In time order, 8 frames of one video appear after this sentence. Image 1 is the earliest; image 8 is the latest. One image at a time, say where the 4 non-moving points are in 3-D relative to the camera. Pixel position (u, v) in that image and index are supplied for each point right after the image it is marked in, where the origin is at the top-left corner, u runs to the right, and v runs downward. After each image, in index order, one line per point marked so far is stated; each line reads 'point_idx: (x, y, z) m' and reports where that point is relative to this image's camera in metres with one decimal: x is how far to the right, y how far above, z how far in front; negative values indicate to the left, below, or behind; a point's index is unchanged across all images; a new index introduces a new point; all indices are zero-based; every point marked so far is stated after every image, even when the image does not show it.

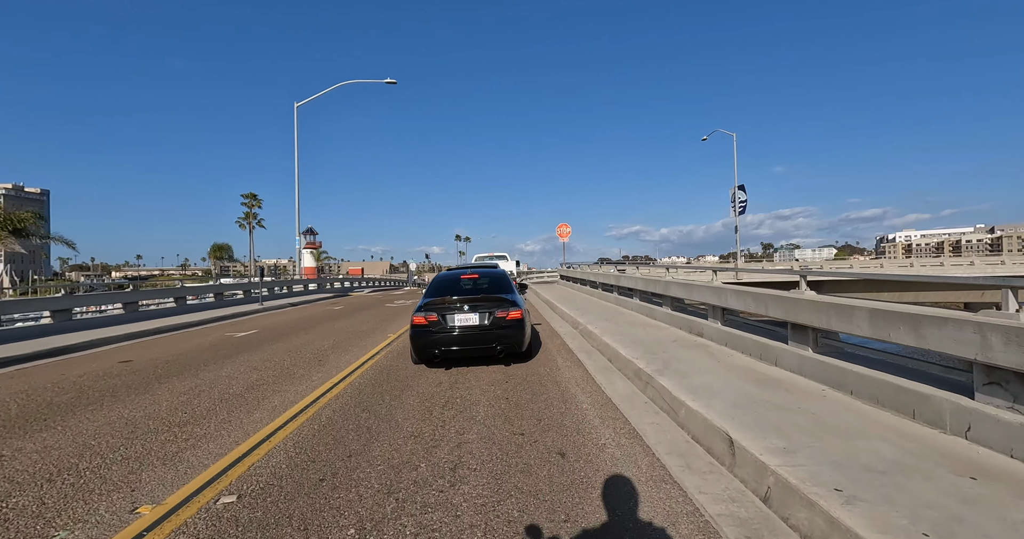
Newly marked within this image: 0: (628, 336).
0: (+2.1, -1.2, +7.9) m
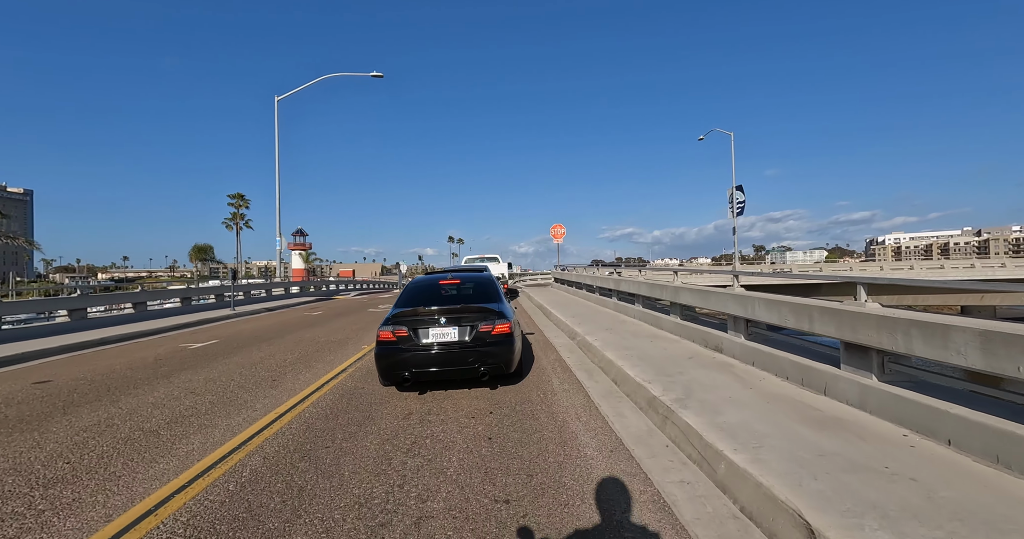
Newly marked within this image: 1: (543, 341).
0: (+1.9, -1.3, +6.8) m
1: (+0.6, -1.5, +9.3) m
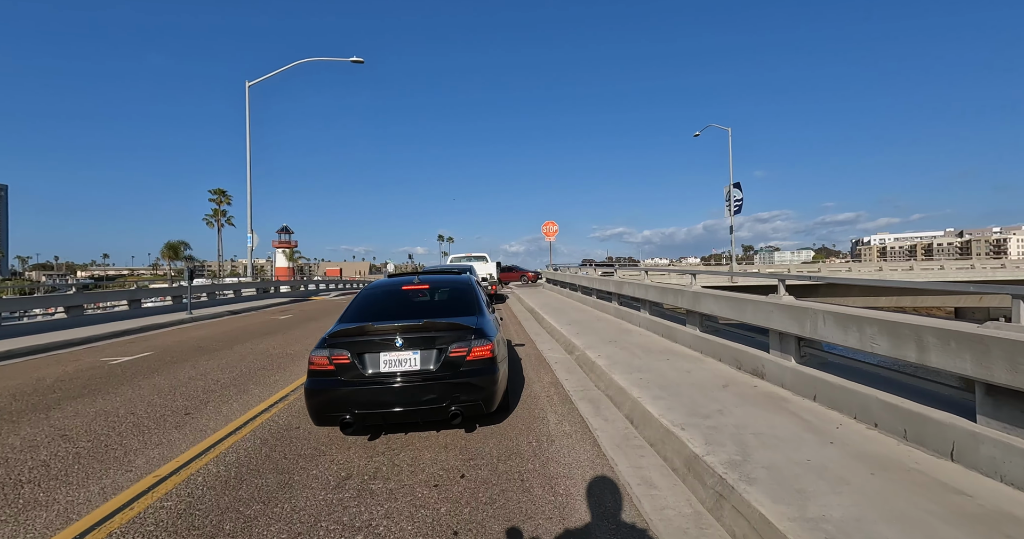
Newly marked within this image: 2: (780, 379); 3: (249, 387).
0: (+1.7, -1.3, +5.4) m
1: (+0.4, -1.5, +7.8) m
2: (+2.8, -1.2, +4.8) m
3: (-3.8, -1.7, +6.4) m
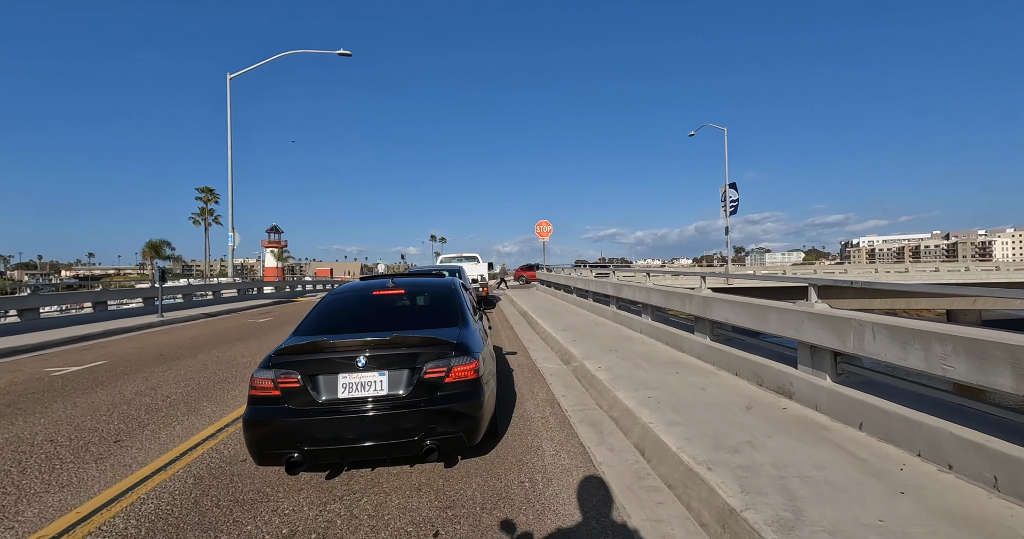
0: (+1.6, -1.3, +4.7) m
1: (+0.2, -1.6, +7.1) m
2: (+2.7, -1.2, +4.1) m
3: (-3.9, -1.7, +5.6) m
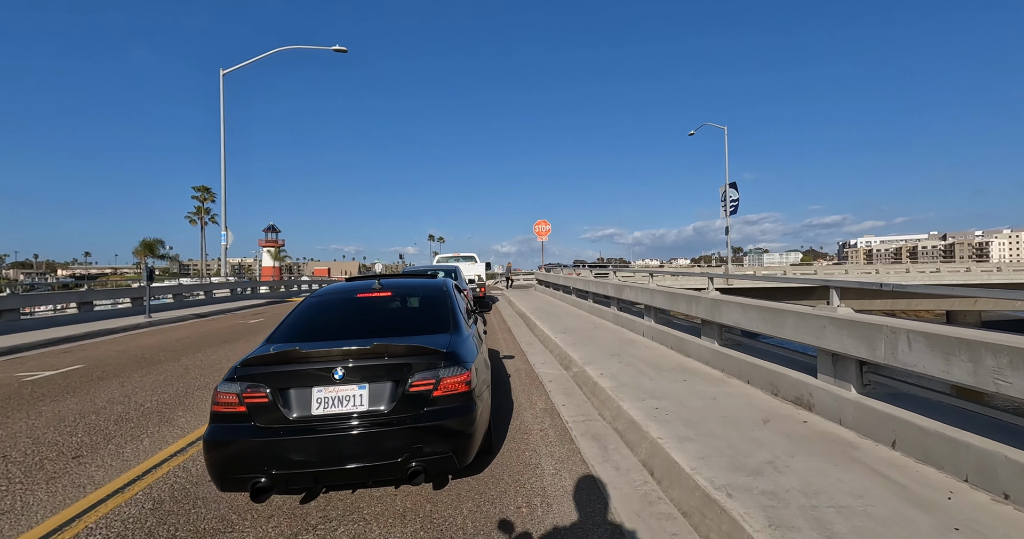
0: (+1.5, -1.3, +4.4) m
1: (+0.2, -1.6, +6.7) m
2: (+2.7, -1.2, +3.8) m
3: (-3.9, -1.7, +5.3) m
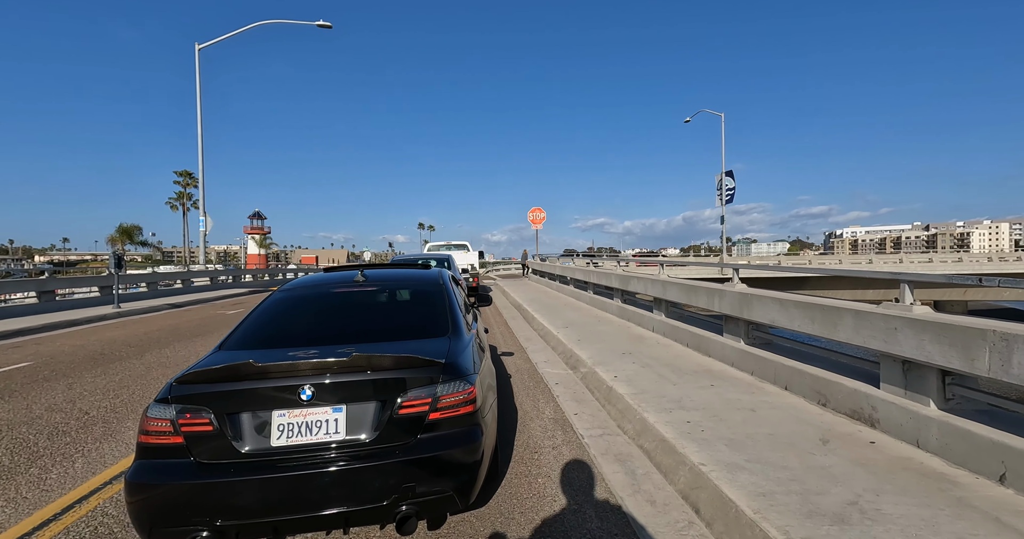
0: (+1.6, -1.3, +3.7) m
1: (+0.2, -1.4, +6.1) m
2: (+2.8, -1.1, +3.1) m
3: (-3.9, -1.6, +4.5) m
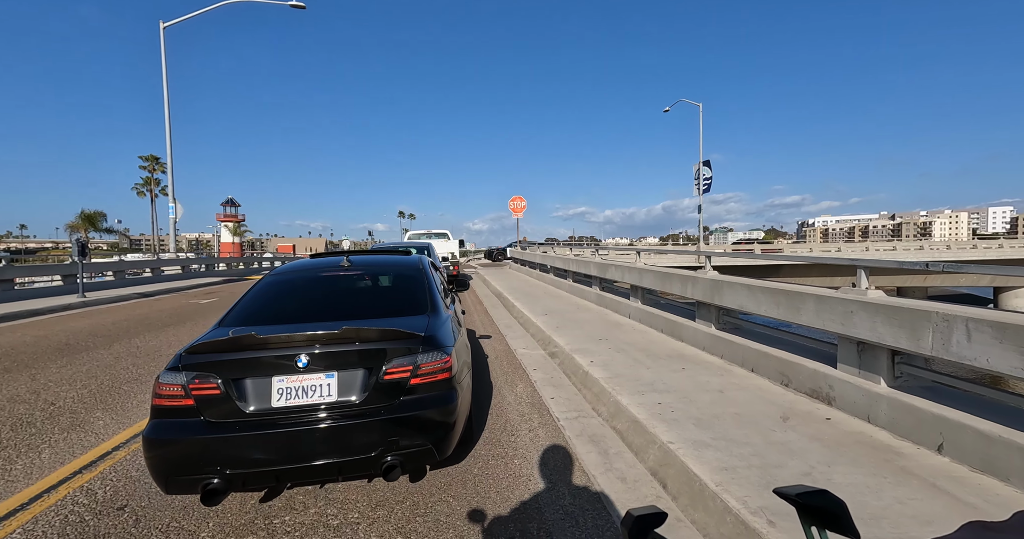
0: (+1.4, -1.1, +3.9) m
1: (-0.1, -1.2, +6.2) m
2: (+2.6, -1.0, +3.3) m
3: (-4.1, -1.5, +4.4) m
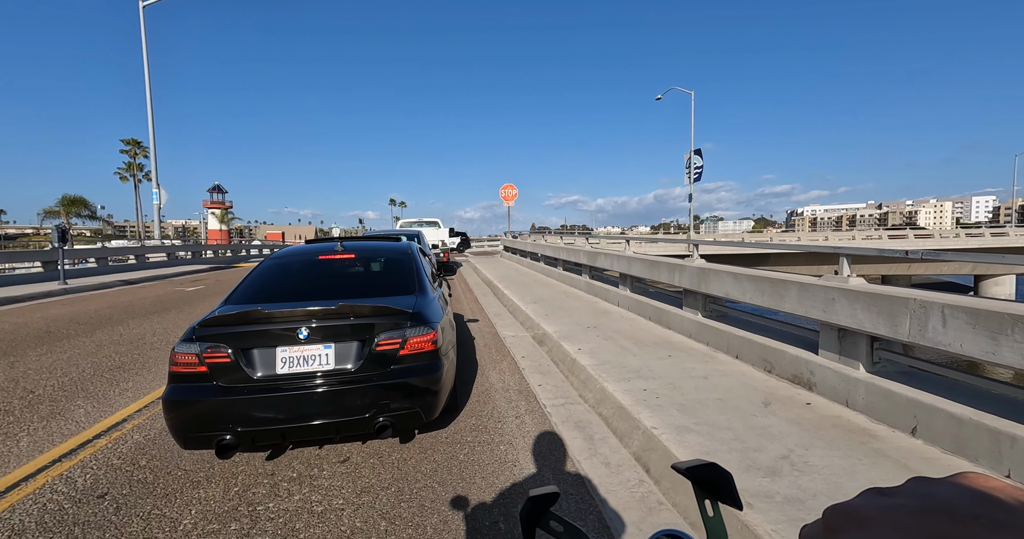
0: (+1.3, -1.0, +3.9) m
1: (-0.2, -1.1, +6.2) m
2: (+2.5, -0.9, +3.4) m
3: (-4.3, -1.3, +4.4) m
